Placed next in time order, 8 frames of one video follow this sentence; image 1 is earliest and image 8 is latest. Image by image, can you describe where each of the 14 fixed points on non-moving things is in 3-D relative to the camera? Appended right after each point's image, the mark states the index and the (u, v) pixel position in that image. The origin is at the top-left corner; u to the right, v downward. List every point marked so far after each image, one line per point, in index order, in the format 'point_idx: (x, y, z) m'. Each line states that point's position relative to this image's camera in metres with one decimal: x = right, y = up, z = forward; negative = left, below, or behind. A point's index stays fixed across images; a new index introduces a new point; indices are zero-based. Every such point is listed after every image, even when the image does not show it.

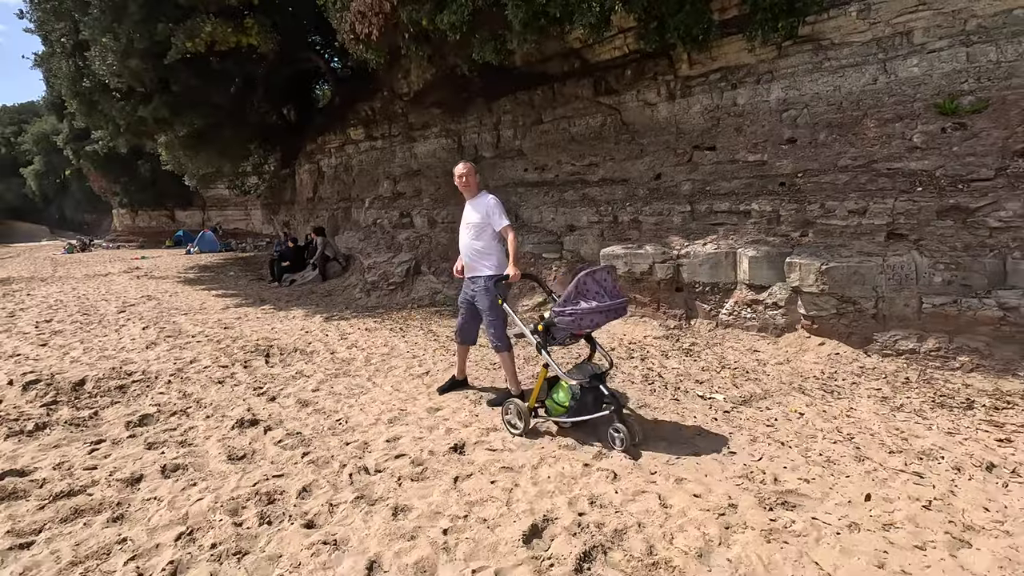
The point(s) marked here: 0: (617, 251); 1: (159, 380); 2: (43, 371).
0: (+1.2, +0.4, +5.7) m
1: (-3.0, -0.8, +4.5) m
2: (-4.4, -0.8, +5.0) m
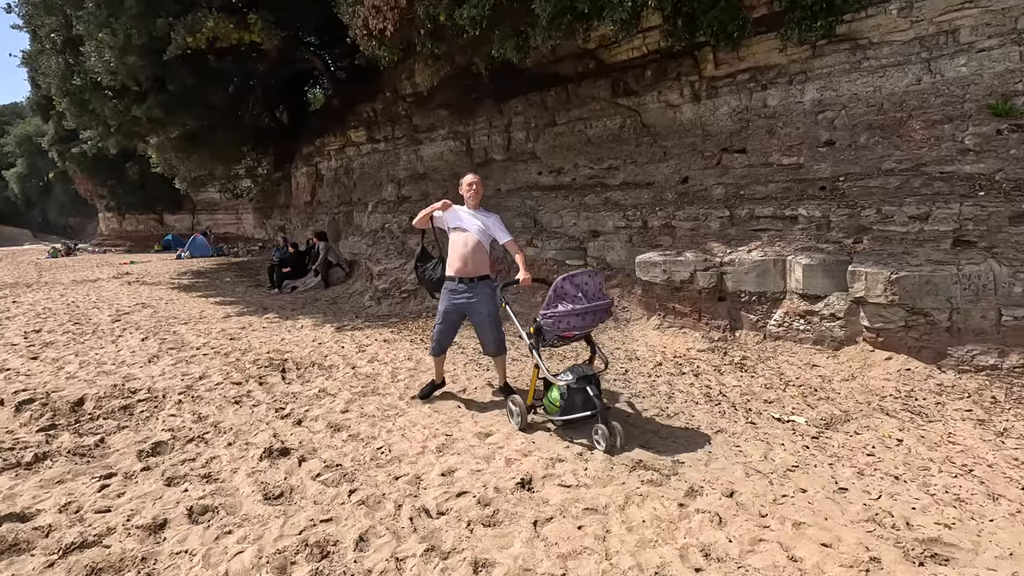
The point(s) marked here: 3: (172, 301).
0: (+1.5, +0.3, +5.4) m
1: (-2.7, -0.9, +4.1) m
2: (-4.1, -0.9, +4.6) m
3: (-6.4, -0.2, +10.2) m
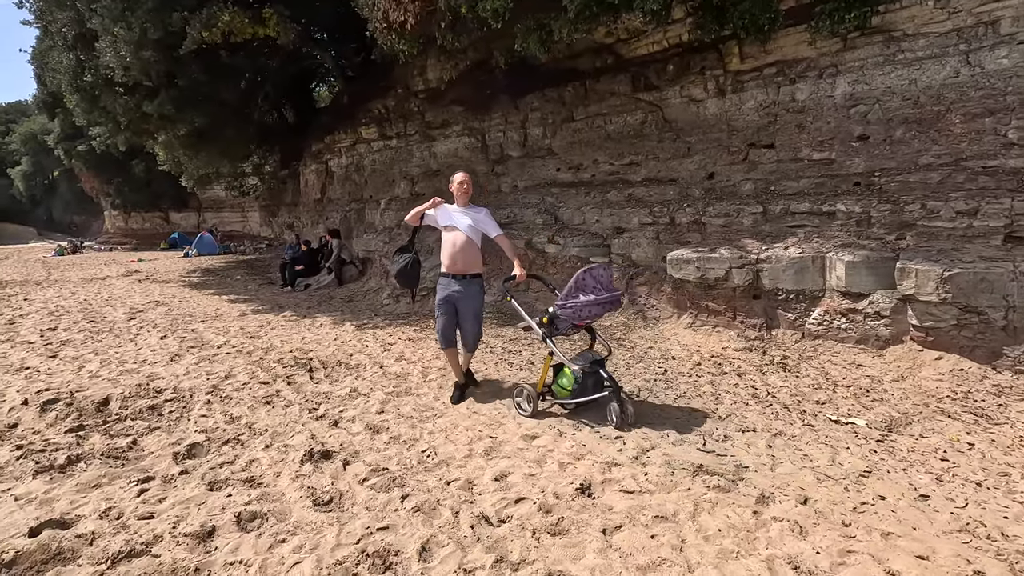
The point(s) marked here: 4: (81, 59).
0: (+1.8, +0.3, +5.3) m
1: (-2.4, -0.9, +4.0) m
2: (-3.8, -0.8, +4.5) m
3: (-6.1, -0.2, +10.1) m
4: (-9.0, +4.8, +11.1) m
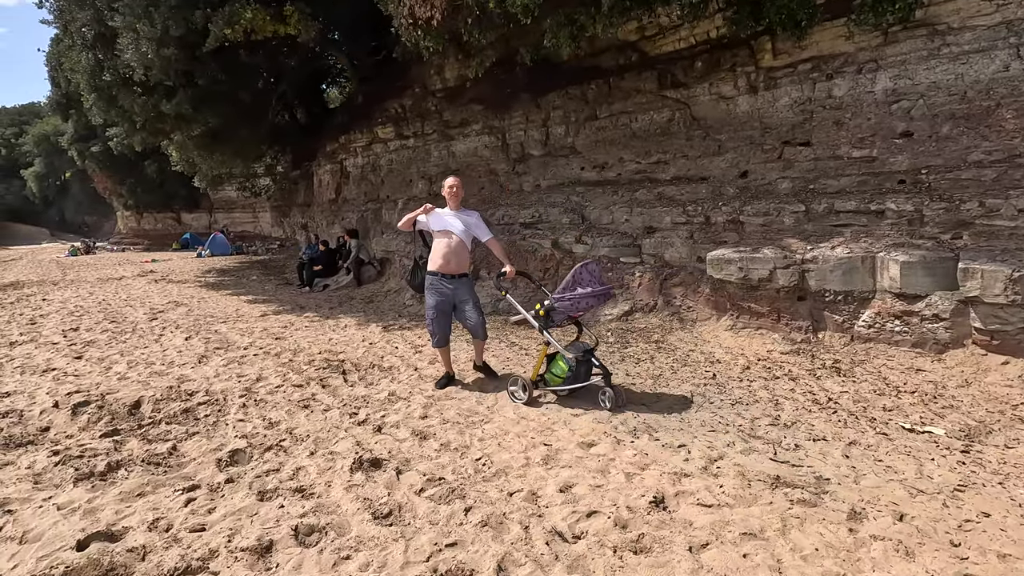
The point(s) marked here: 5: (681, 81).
0: (+2.1, +0.3, +5.1) m
1: (-2.1, -0.9, +3.9) m
2: (-3.4, -0.8, +4.4) m
3: (-5.7, -0.2, +10.0) m
4: (-8.6, +4.8, +11.1) m
5: (+2.5, +3.1, +7.8) m
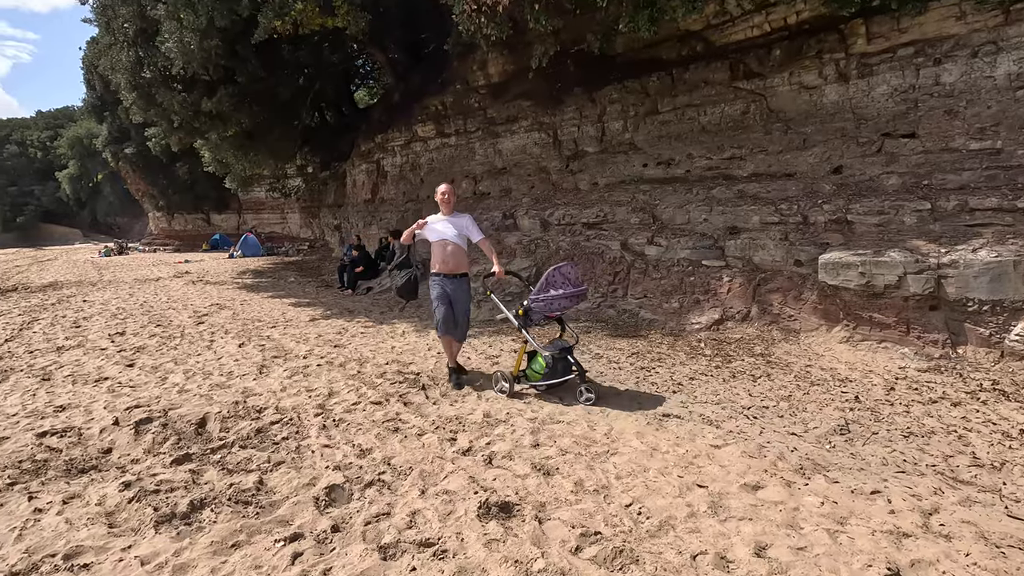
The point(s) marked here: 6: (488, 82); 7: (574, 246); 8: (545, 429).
0: (+2.9, +0.3, +4.6) m
1: (-1.3, -0.9, +3.5) m
2: (-2.7, -0.9, +4.0) m
3: (-4.8, -0.2, +9.7) m
4: (-7.6, +4.7, +10.9) m
5: (+3.4, +3.0, +7.3) m
6: (-0.6, +3.9, +10.2) m
7: (+0.9, +0.6, +7.3) m
8: (+0.2, -0.9, +3.3) m
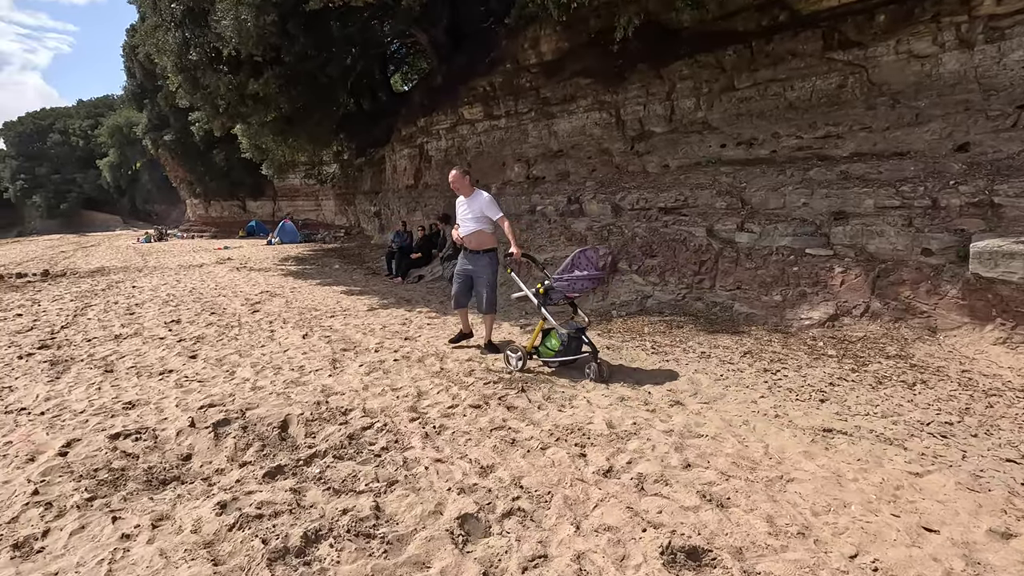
0: (+3.7, +0.3, +3.9) m
1: (-0.6, -0.8, +3.1) m
2: (-1.9, -0.8, +3.6) m
3: (-3.8, 0.0, +9.4) m
4: (-6.4, +5.0, +10.6) m
5: (+4.3, +3.1, +6.6) m
6: (+0.5, +4.1, +9.6) m
7: (+1.8, +0.7, +6.8) m
8: (+0.9, -0.8, +2.8) m
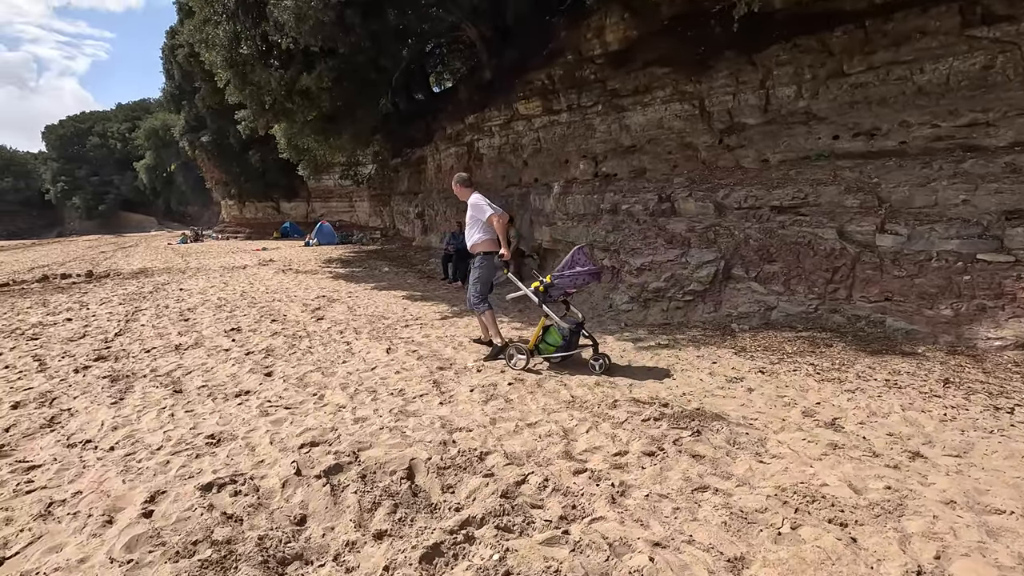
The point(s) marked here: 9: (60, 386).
0: (+4.6, +0.2, +3.1) m
1: (+0.3, -0.9, +2.3) m
2: (-1.0, -0.8, +3.0) m
3: (-2.6, -0.1, +8.8) m
4: (-5.2, +5.0, +10.1) m
5: (+5.4, +3.0, +5.7) m
6: (+1.7, +4.0, +8.9) m
7: (+2.8, +0.6, +6.0) m
8: (+1.8, -0.9, +2.0) m
9: (-3.6, -0.8, +4.2) m
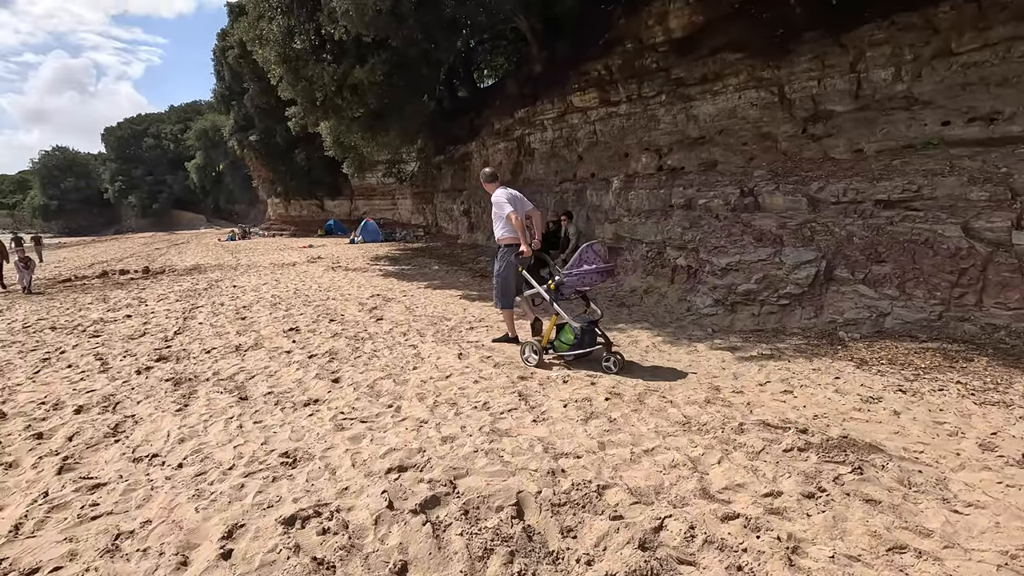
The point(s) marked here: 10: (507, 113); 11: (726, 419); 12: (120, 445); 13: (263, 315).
0: (+5.2, +0.1, +2.3) m
1: (+0.8, -0.9, +1.9) m
2: (-0.4, -0.9, +2.6) m
3: (-1.6, -0.1, +8.5) m
4: (-4.1, +5.0, +10.0) m
5: (+6.1, +2.9, +4.8) m
6: (+2.7, +4.0, +8.3) m
7: (+3.6, +0.6, +5.3) m
8: (+2.3, -0.9, +1.5) m
9: (-2.9, -0.8, +4.0) m
10: (+0.2, +4.2, +12.5) m
11: (+1.2, -0.7, +3.1) m
12: (-2.2, -0.9, +3.0) m
13: (-3.2, -0.3, +6.9) m
